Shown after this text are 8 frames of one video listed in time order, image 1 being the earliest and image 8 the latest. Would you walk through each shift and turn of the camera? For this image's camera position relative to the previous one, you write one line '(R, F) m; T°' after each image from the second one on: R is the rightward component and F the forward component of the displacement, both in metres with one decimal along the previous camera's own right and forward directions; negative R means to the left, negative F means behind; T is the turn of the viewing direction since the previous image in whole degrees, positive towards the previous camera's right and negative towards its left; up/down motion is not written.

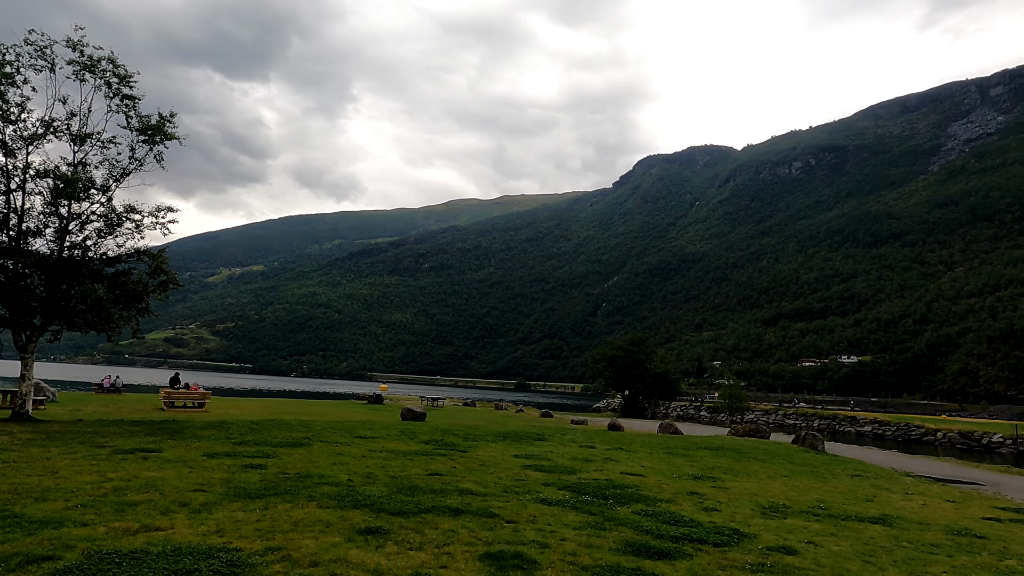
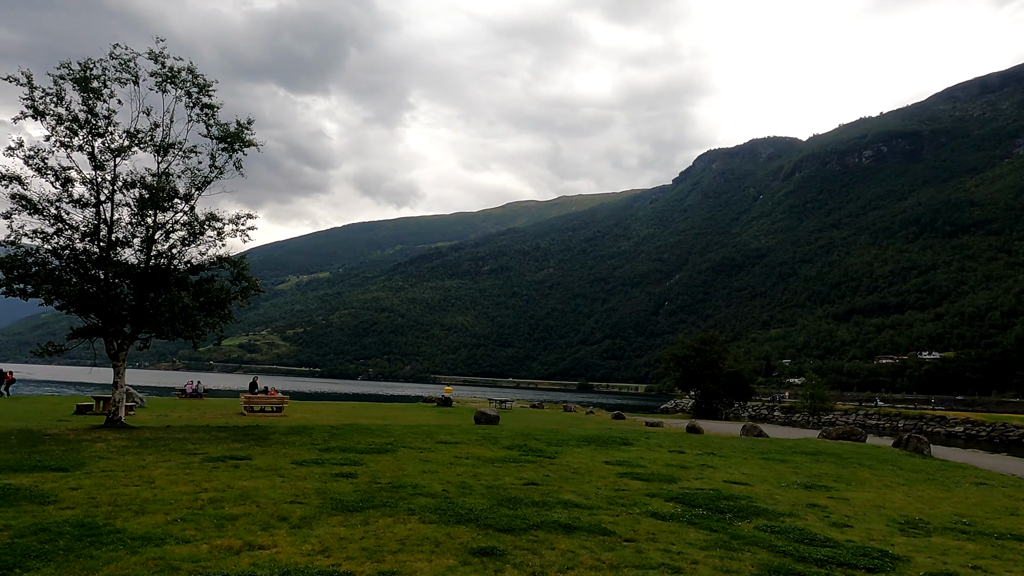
(-0.6, +0.7) m; -5°
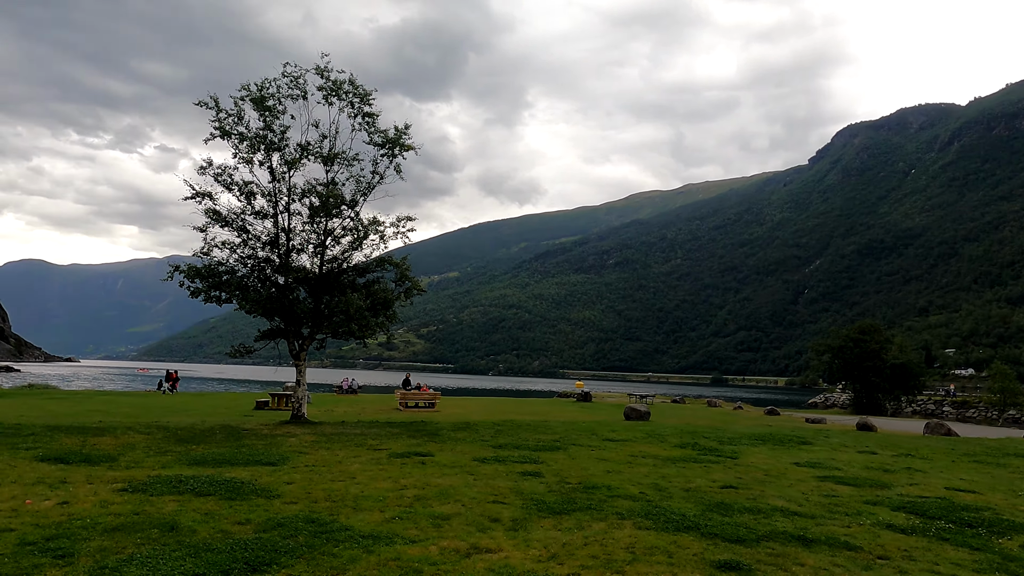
(-1.0, +0.3) m; -11°
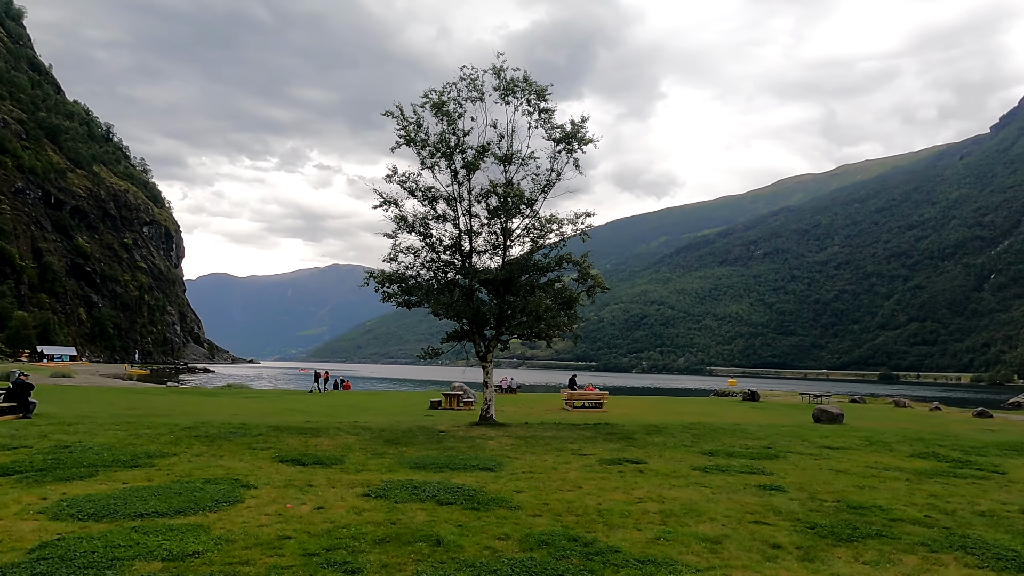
(-1.3, +0.6) m; -12°
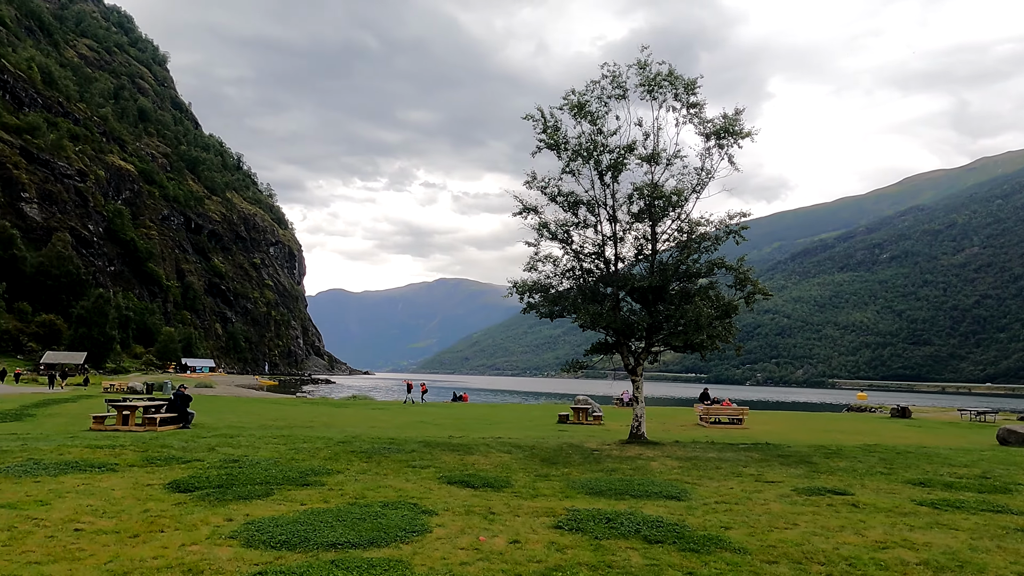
(-1.2, +0.9) m; -9°
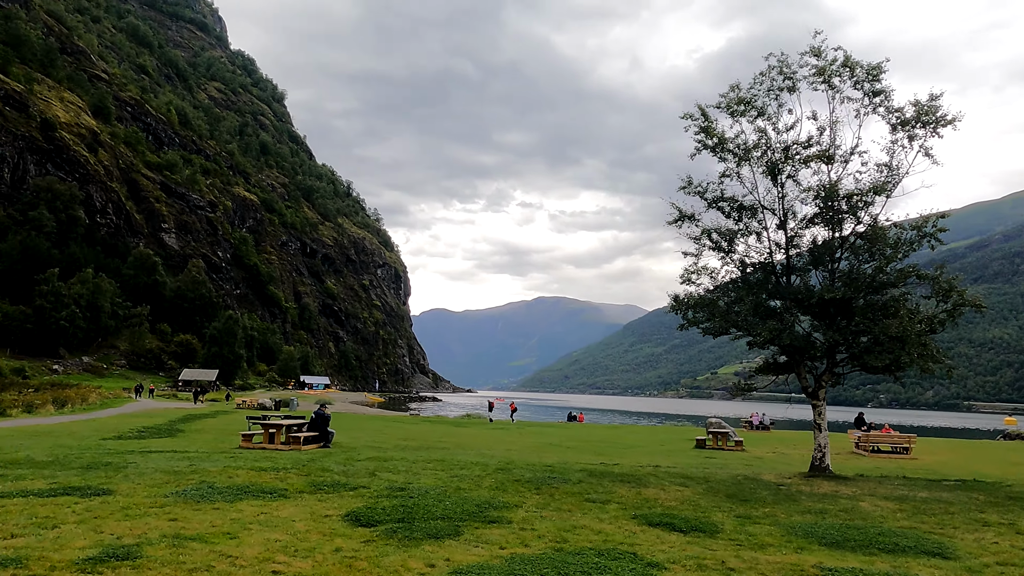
(-1.4, +1.1) m; -9°
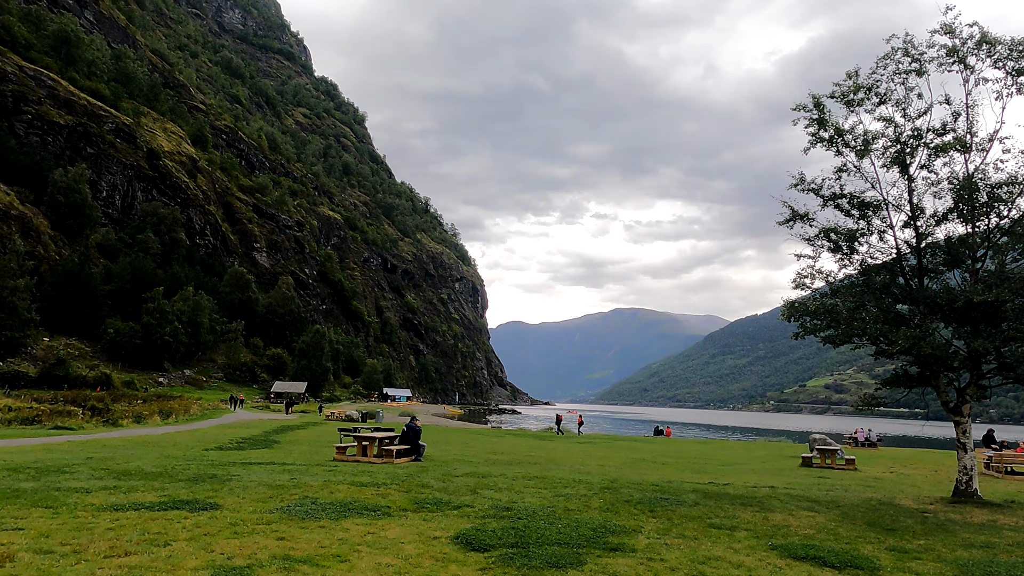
(-0.5, +0.7) m; -7°
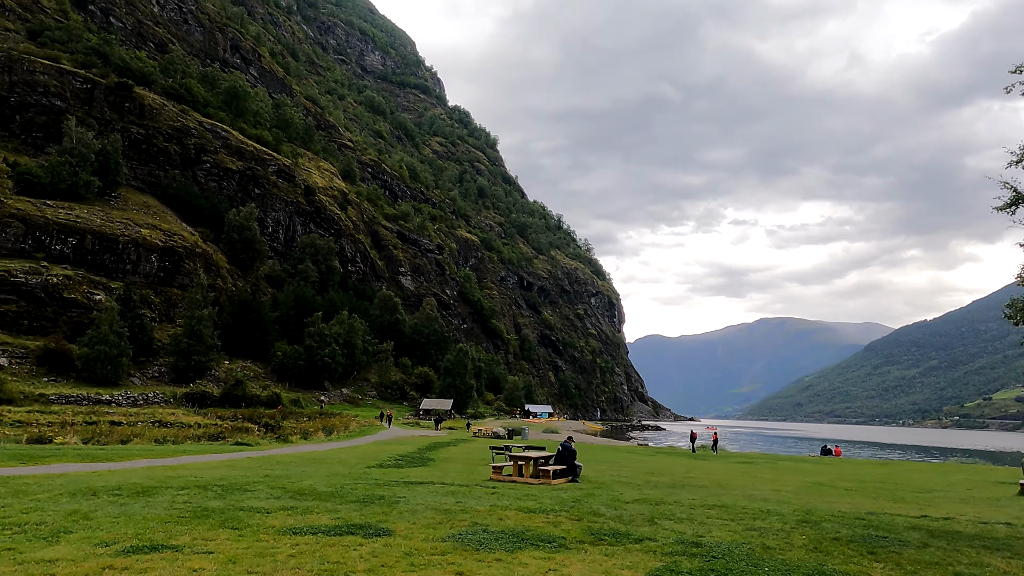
(-0.6, +0.8) m; -12°
